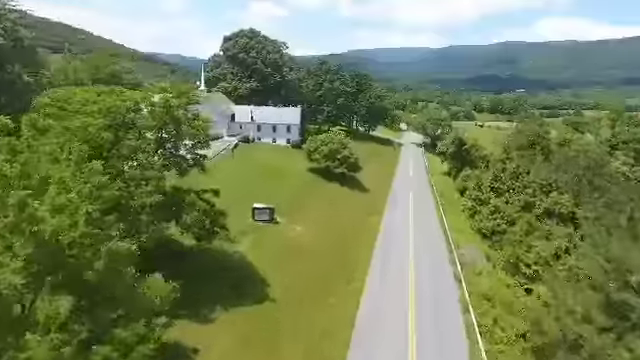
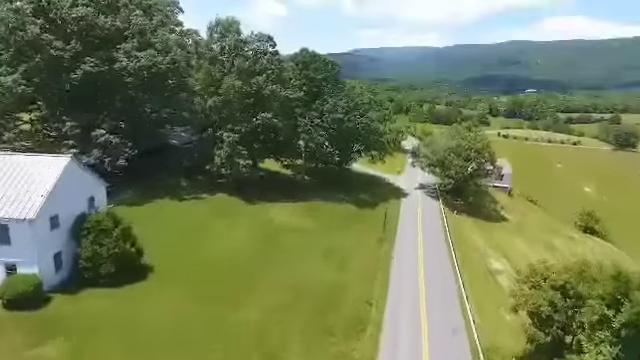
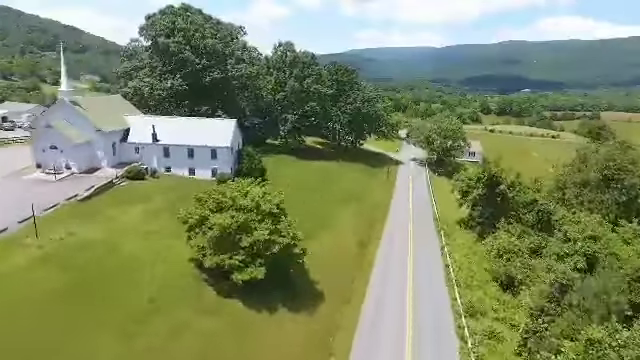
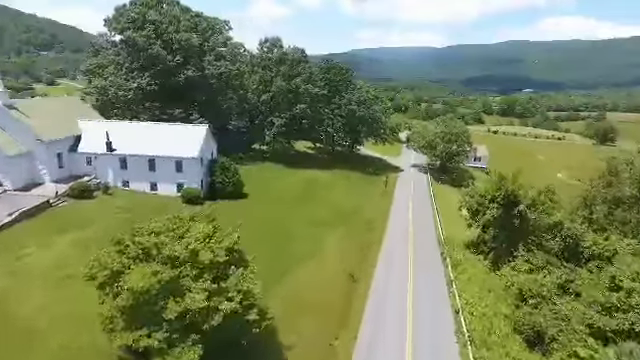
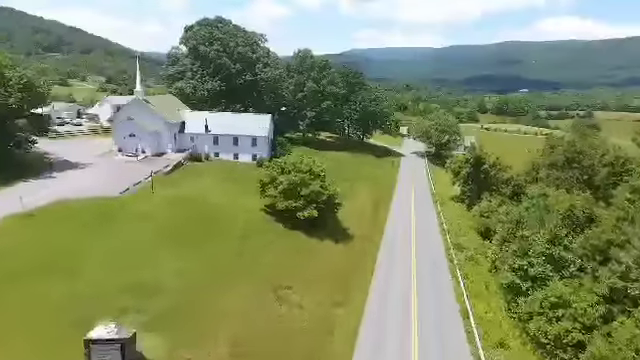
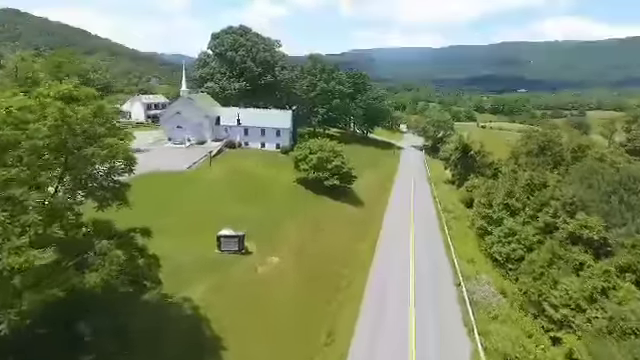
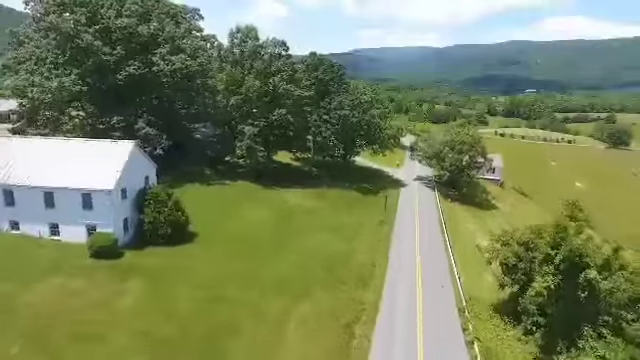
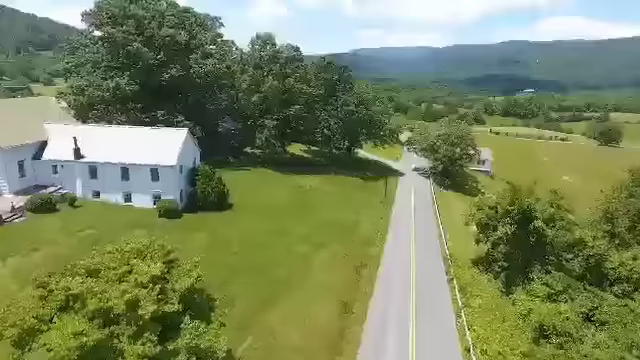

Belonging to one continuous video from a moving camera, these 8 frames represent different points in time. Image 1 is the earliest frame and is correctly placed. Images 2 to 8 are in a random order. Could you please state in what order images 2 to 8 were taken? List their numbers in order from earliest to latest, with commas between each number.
6, 5, 3, 4, 8, 7, 2
